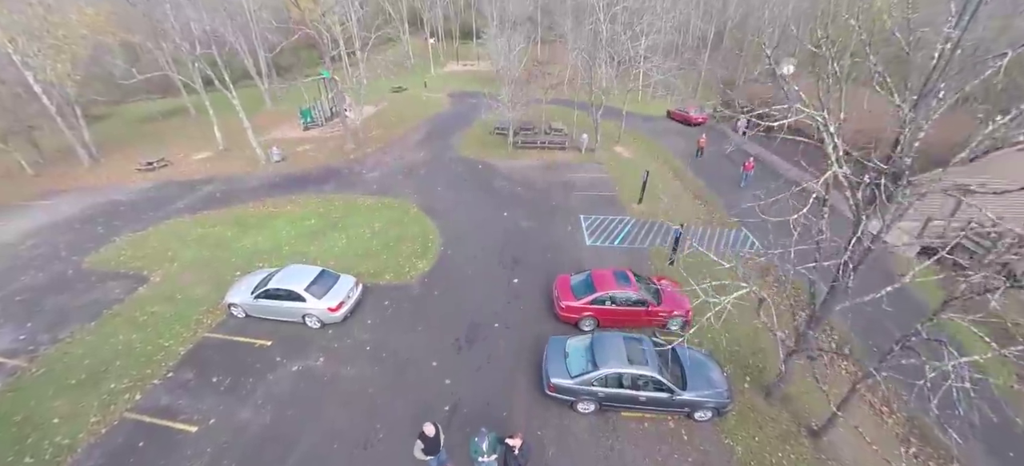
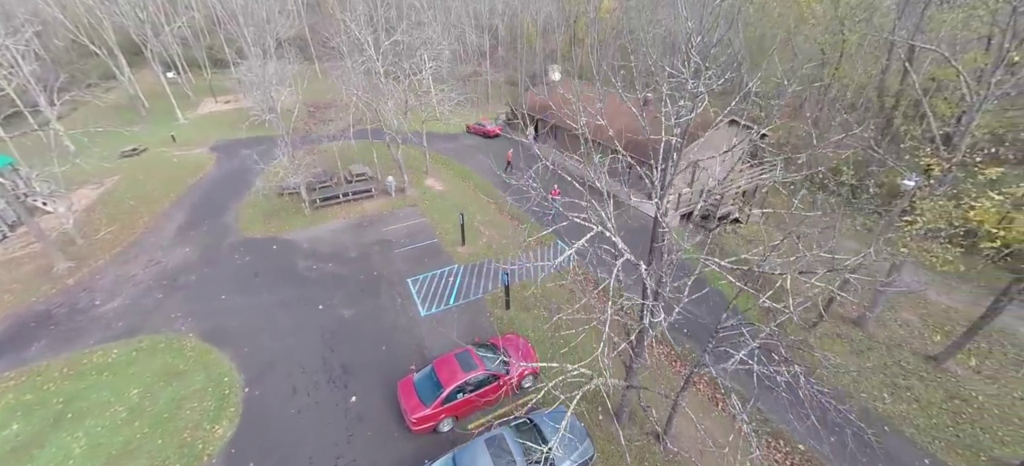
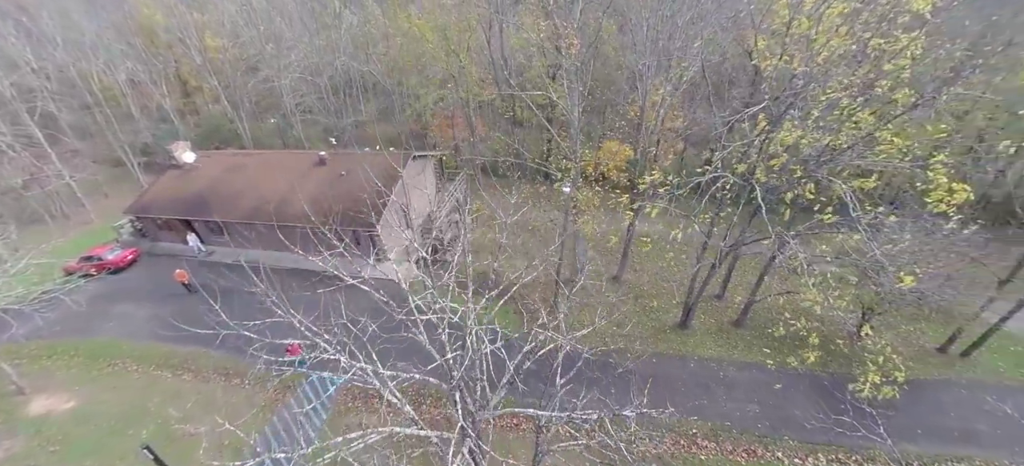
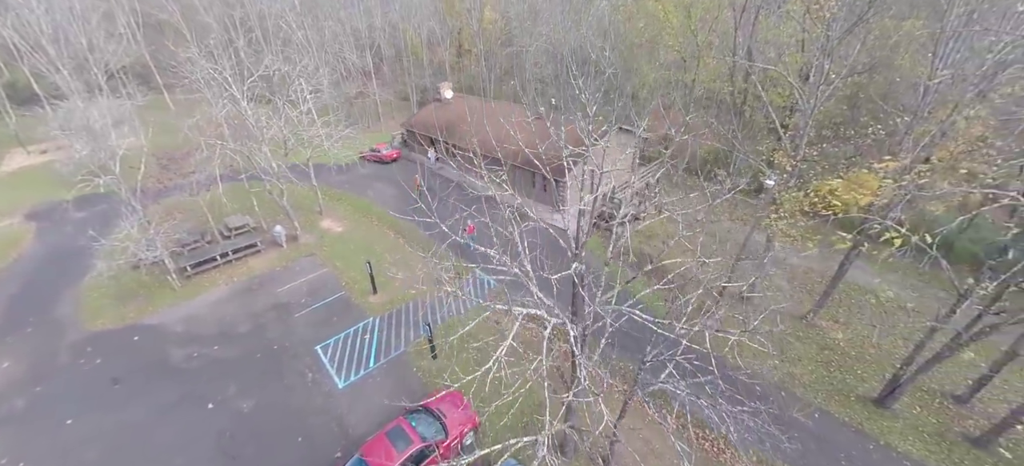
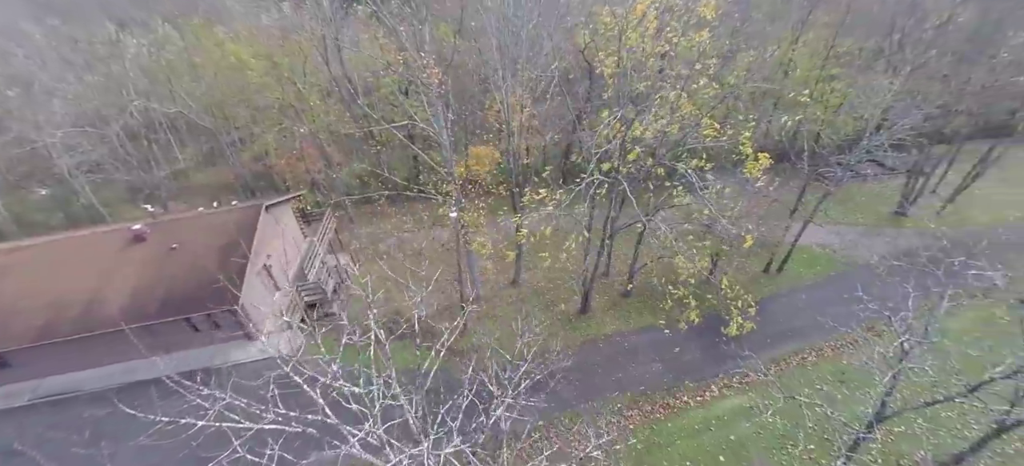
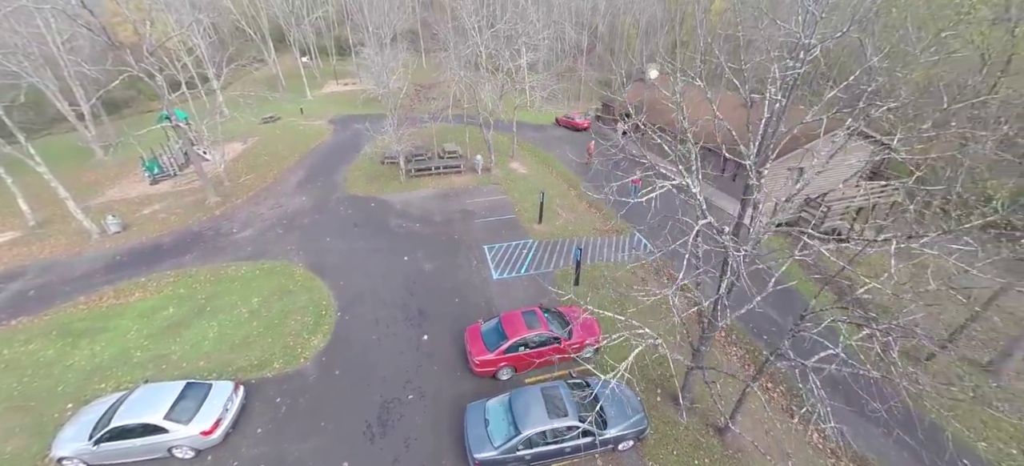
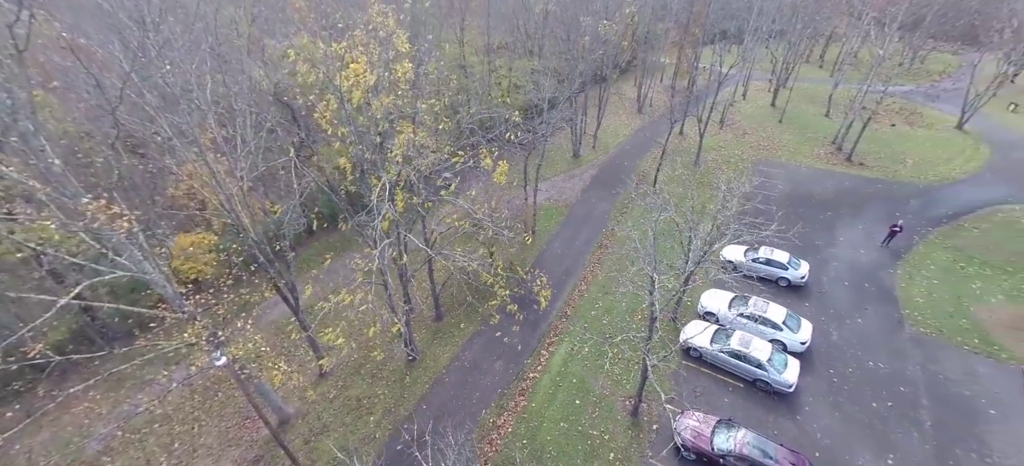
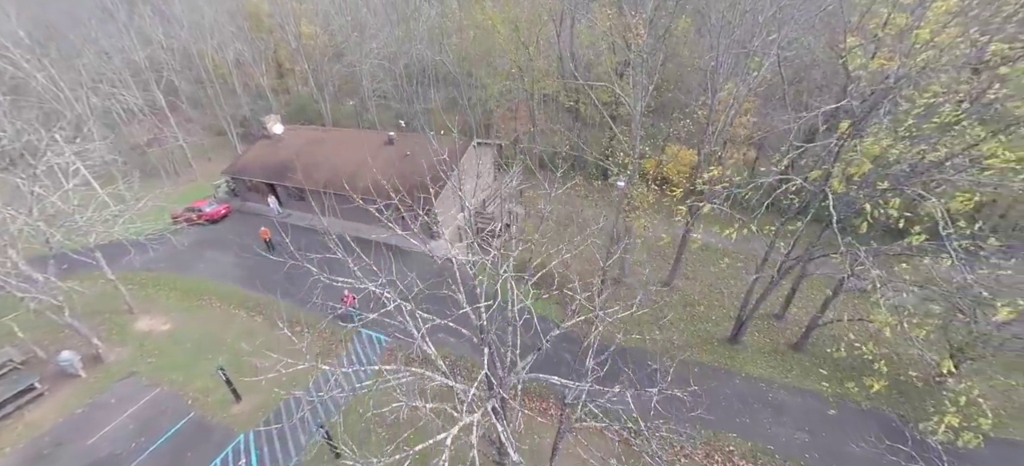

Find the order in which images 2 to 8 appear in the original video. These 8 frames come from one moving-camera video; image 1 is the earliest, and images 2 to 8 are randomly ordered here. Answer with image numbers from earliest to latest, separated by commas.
6, 2, 4, 8, 3, 5, 7
